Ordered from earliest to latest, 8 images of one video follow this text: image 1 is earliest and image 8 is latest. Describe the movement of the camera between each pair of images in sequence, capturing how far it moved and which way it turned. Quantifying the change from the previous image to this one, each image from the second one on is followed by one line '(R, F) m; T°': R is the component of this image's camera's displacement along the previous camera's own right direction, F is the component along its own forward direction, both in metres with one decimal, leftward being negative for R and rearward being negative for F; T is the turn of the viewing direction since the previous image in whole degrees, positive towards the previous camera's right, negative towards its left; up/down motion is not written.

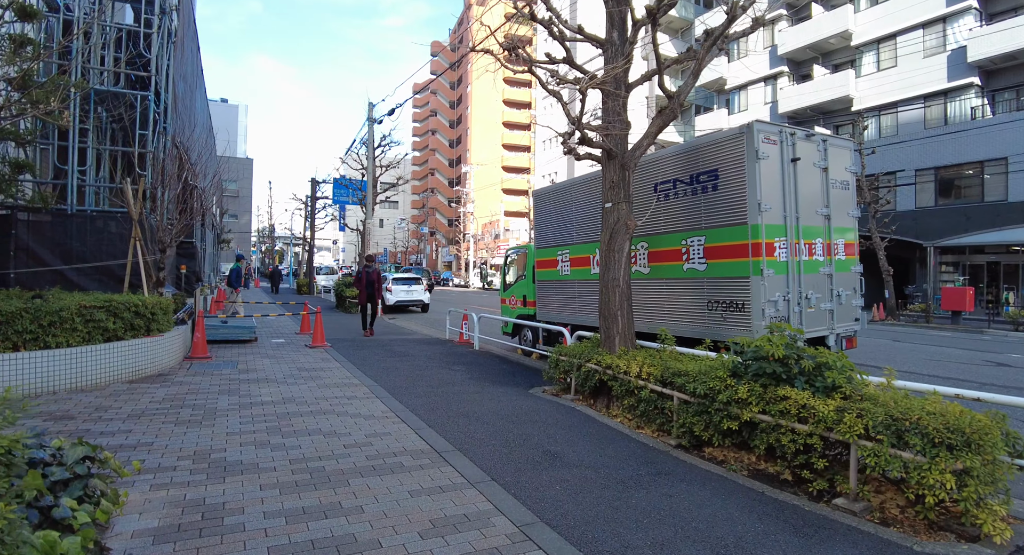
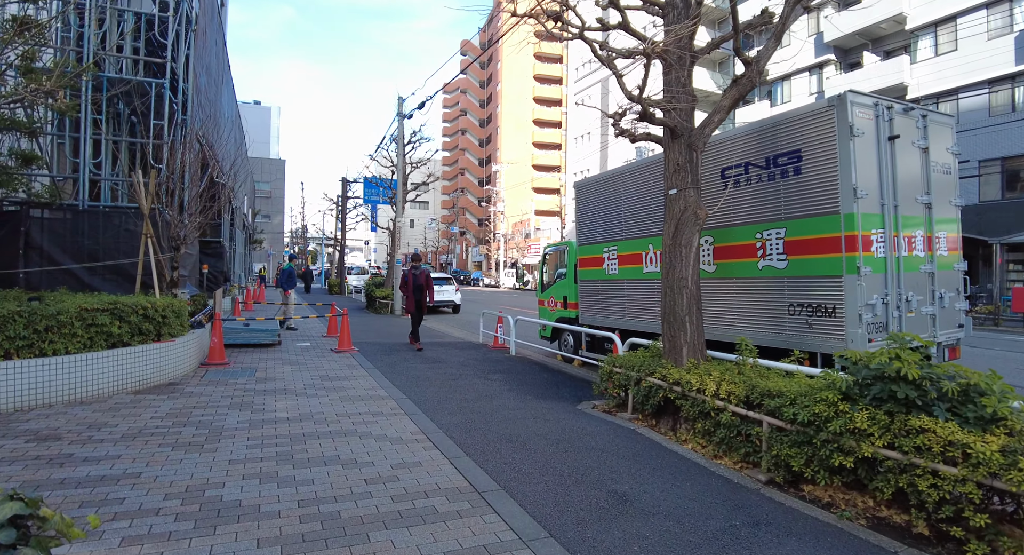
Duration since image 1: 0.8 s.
(-0.2, +0.9) m; -3°
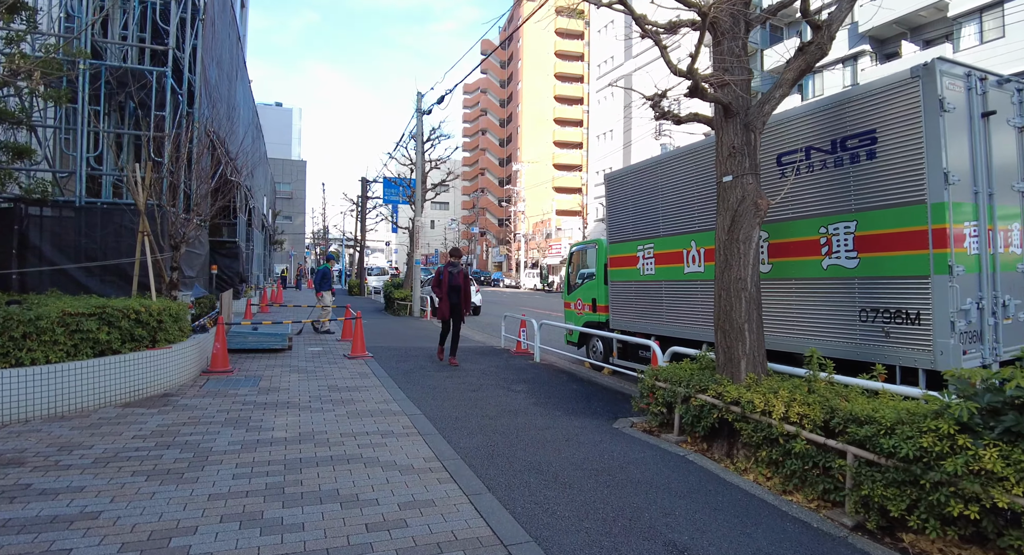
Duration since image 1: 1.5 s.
(-0.1, +0.8) m; -2°
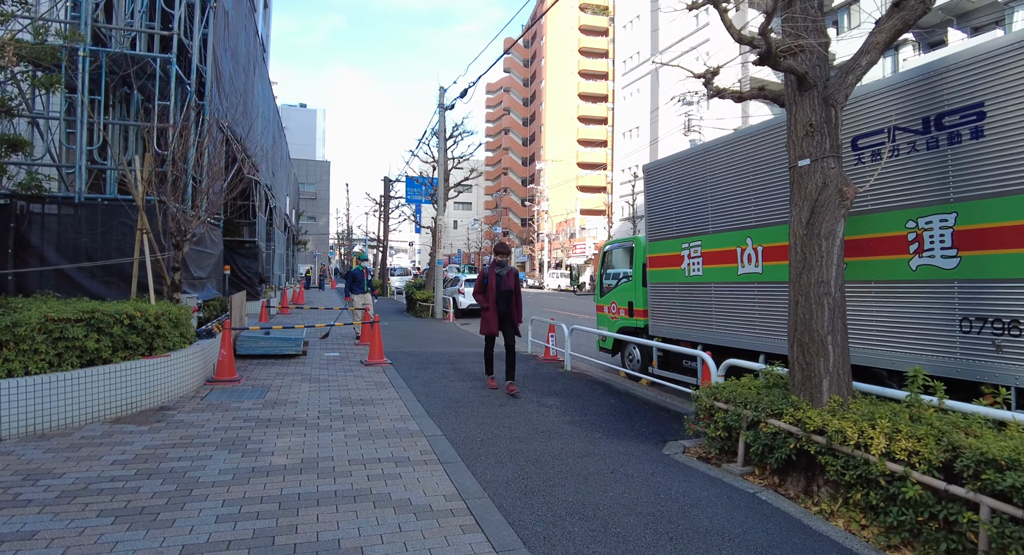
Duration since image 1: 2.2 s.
(-0.1, +0.8) m; -2°
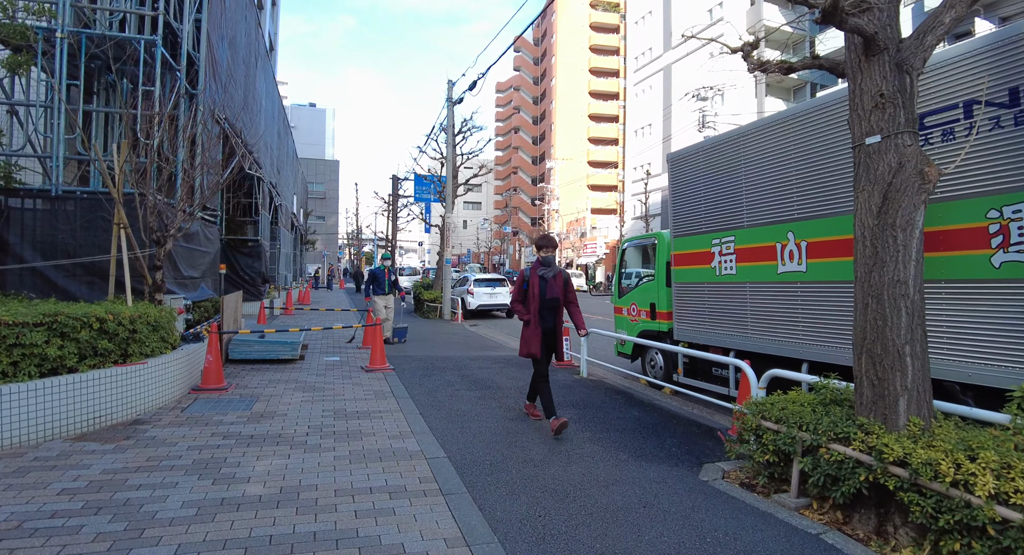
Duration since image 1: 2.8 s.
(0.0, +0.7) m; -1°
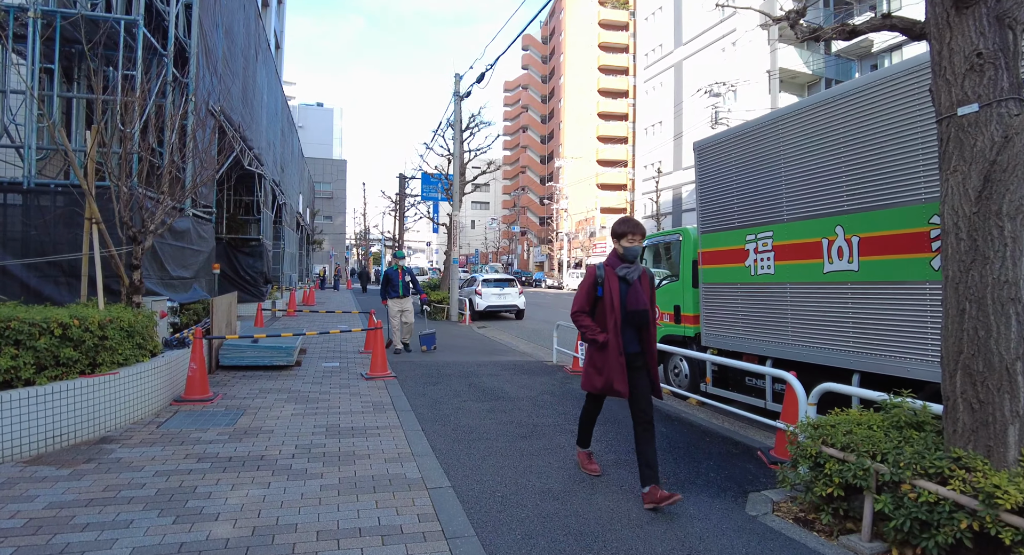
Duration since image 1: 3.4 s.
(0.0, +0.6) m; -1°
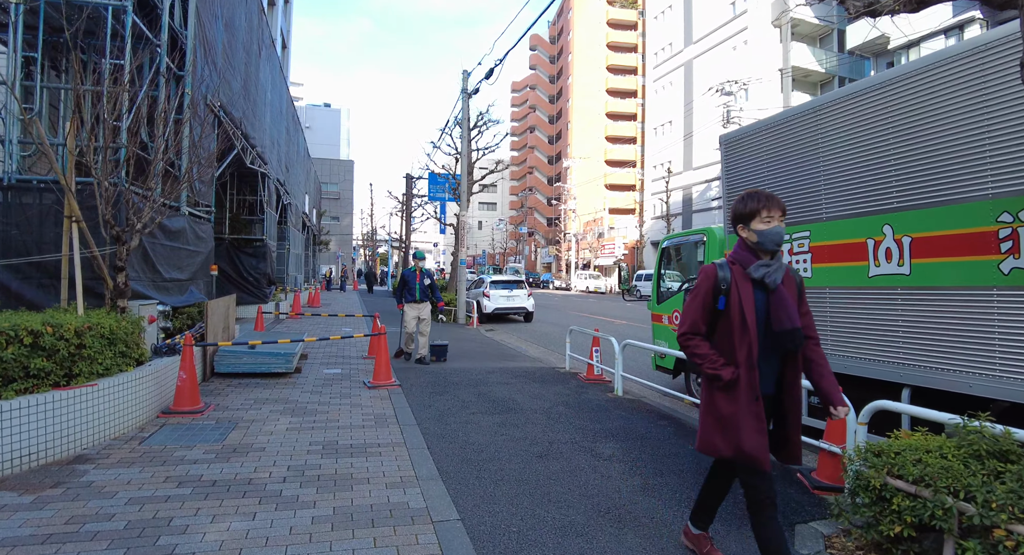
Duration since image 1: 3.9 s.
(-0.1, +0.5) m; -1°
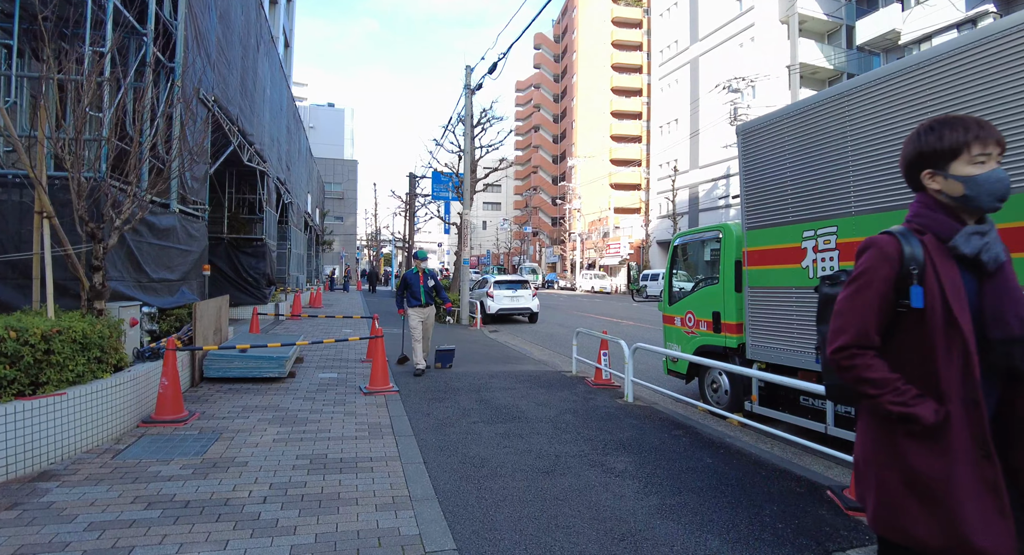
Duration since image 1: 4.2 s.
(0.0, +0.4) m; 0°
